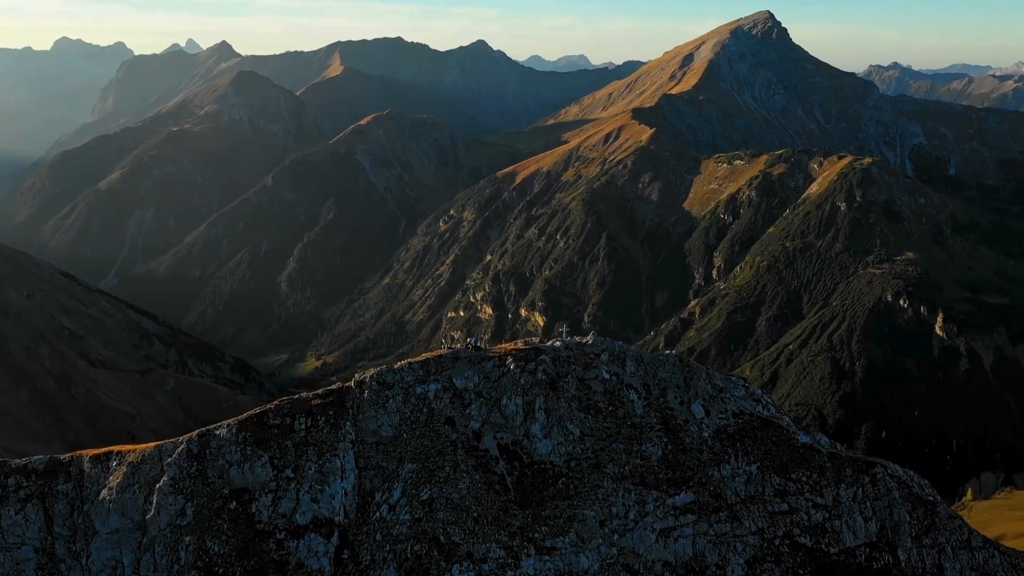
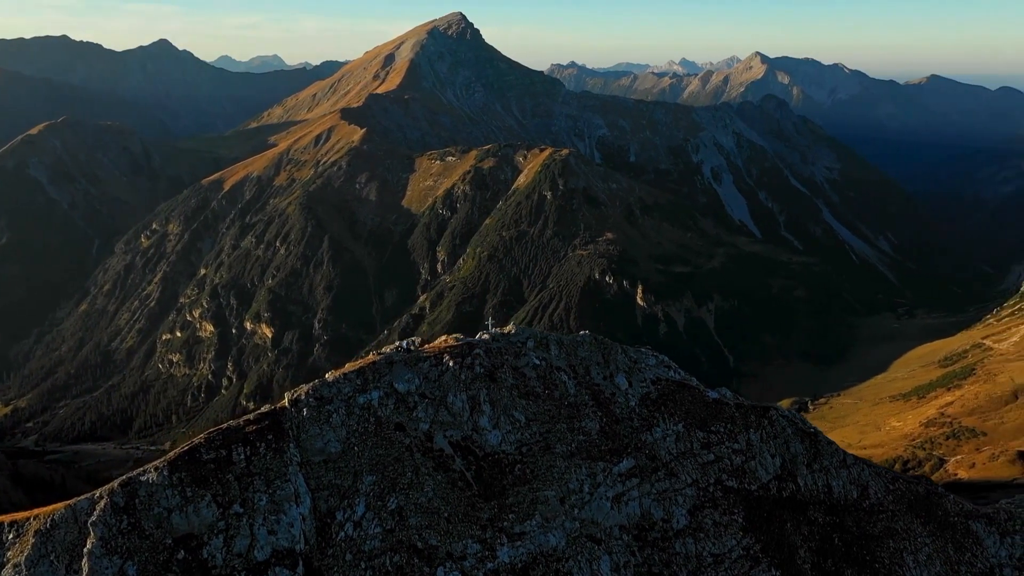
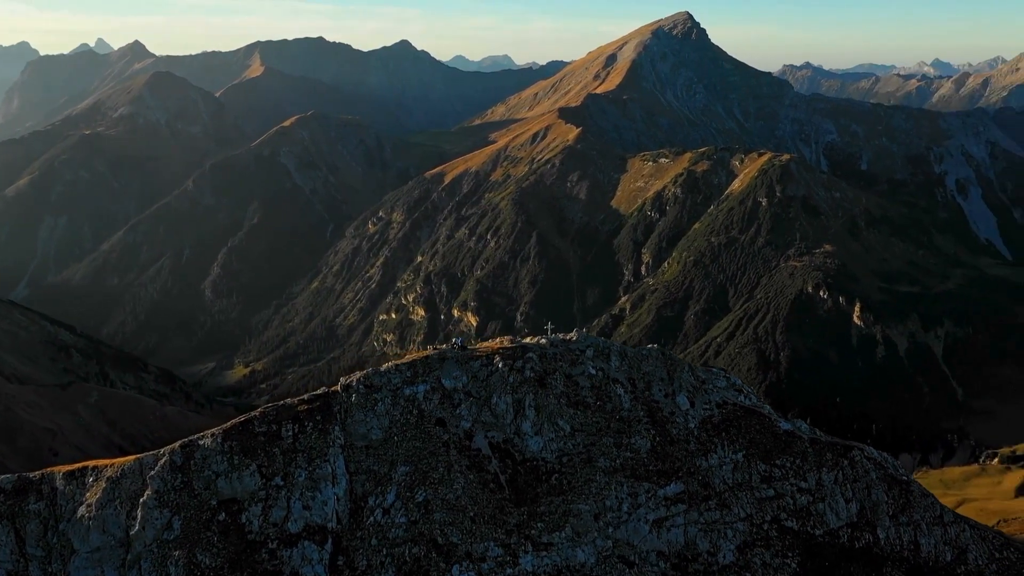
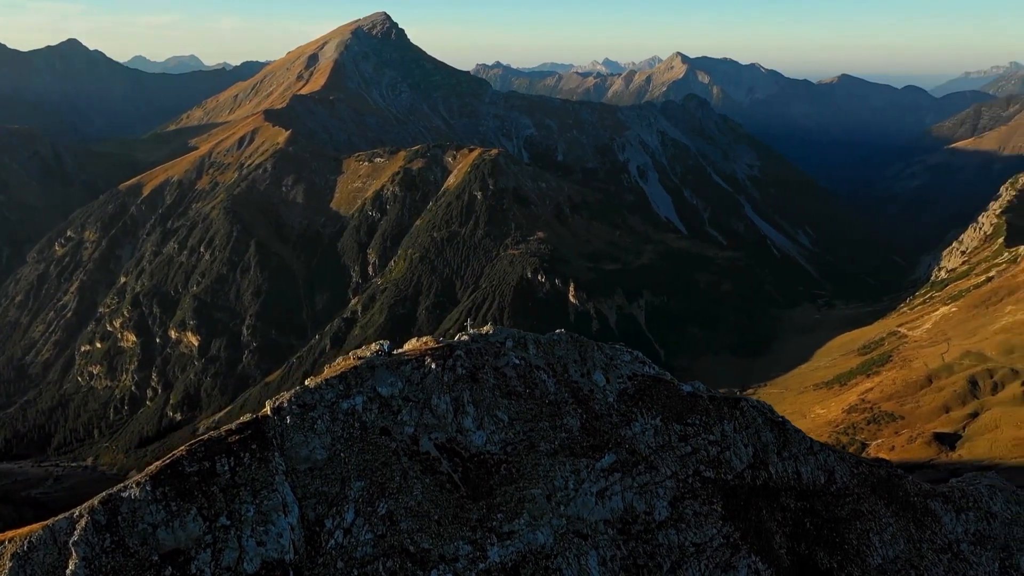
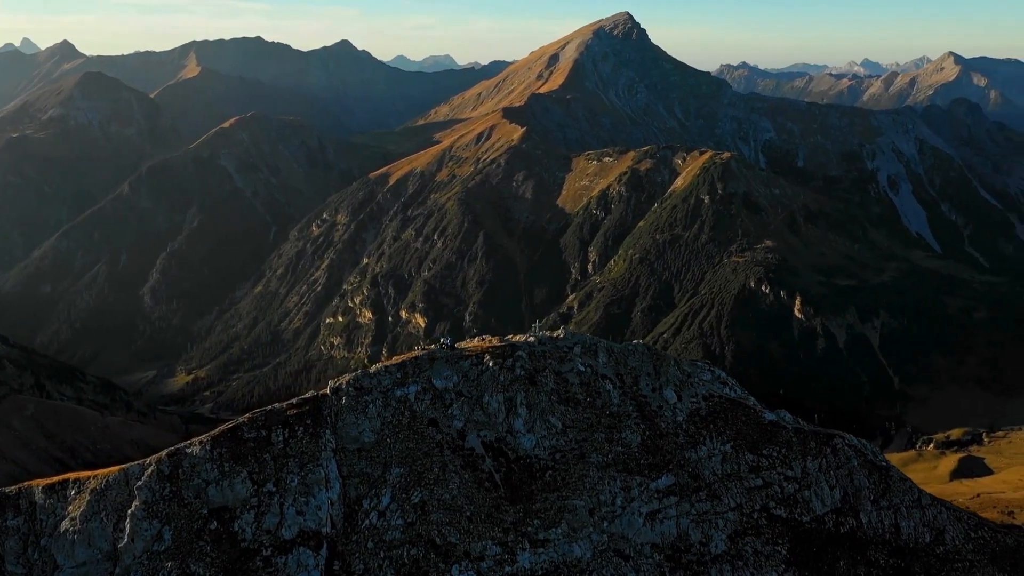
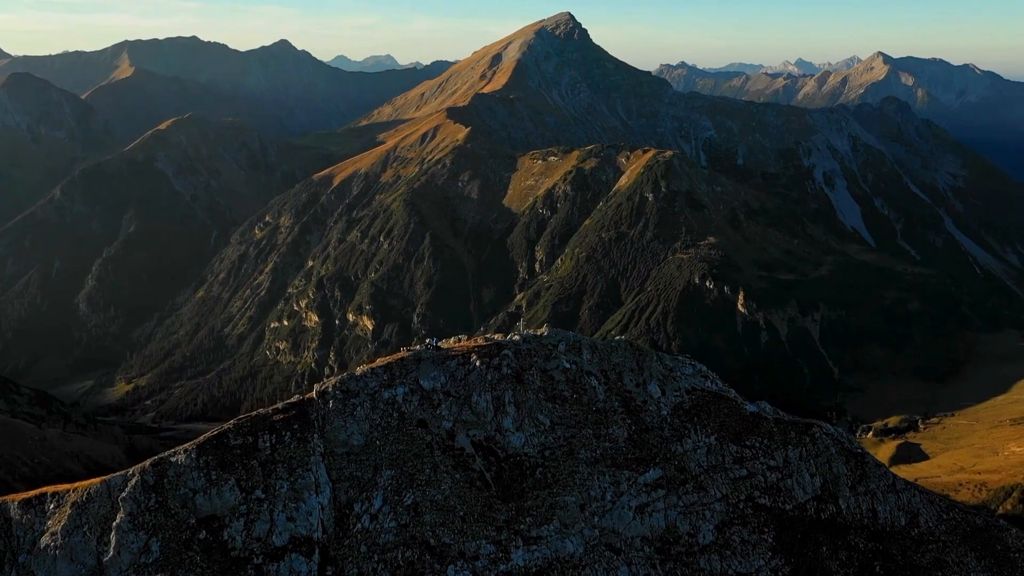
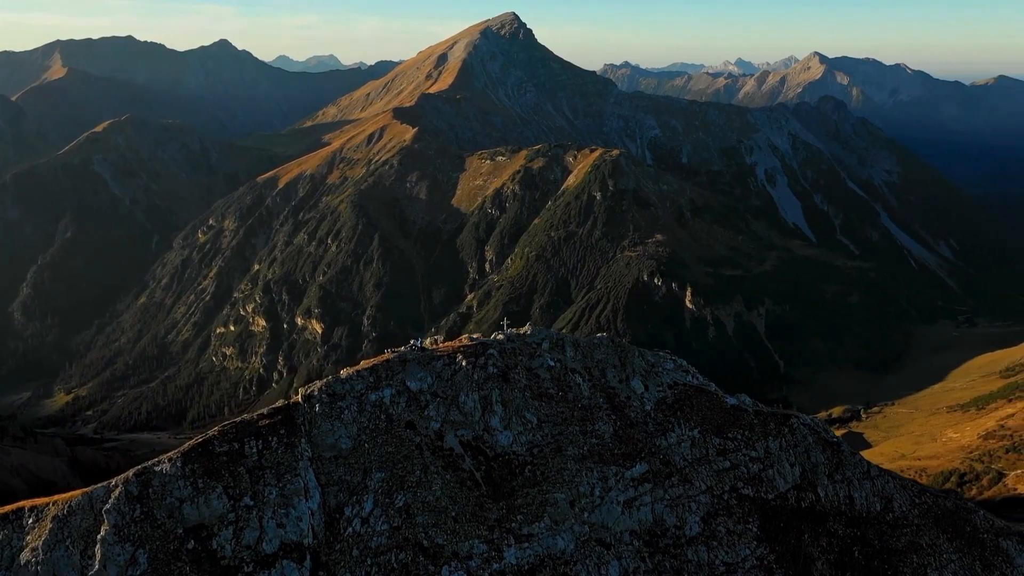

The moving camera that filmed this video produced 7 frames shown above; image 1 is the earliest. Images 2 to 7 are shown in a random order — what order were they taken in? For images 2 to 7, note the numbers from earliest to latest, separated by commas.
3, 5, 6, 7, 2, 4
